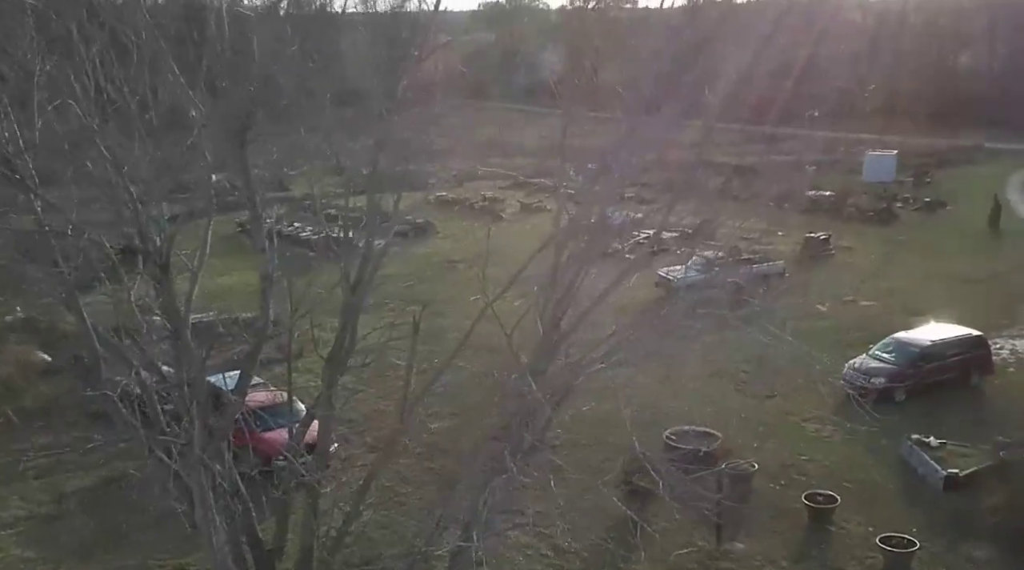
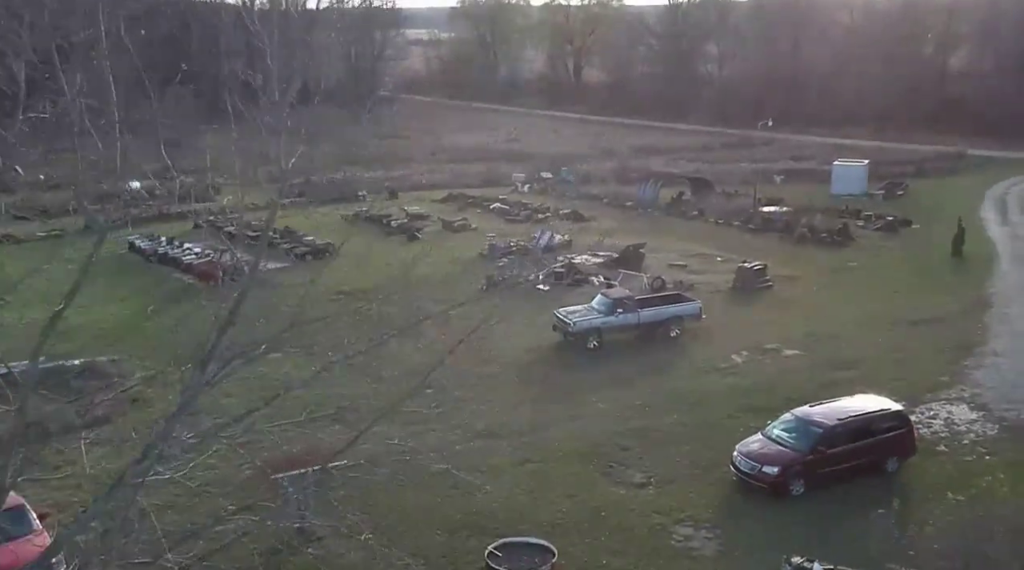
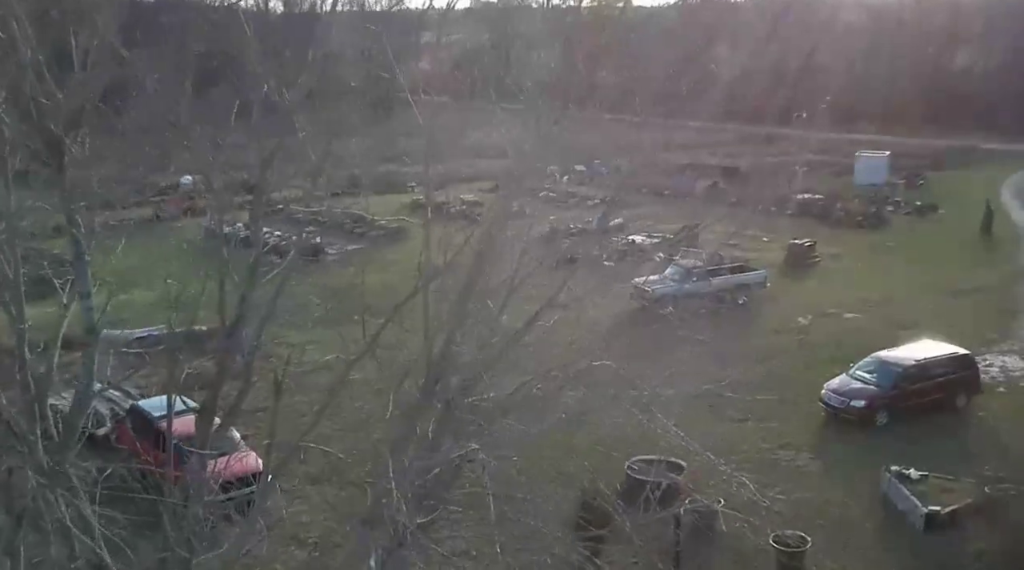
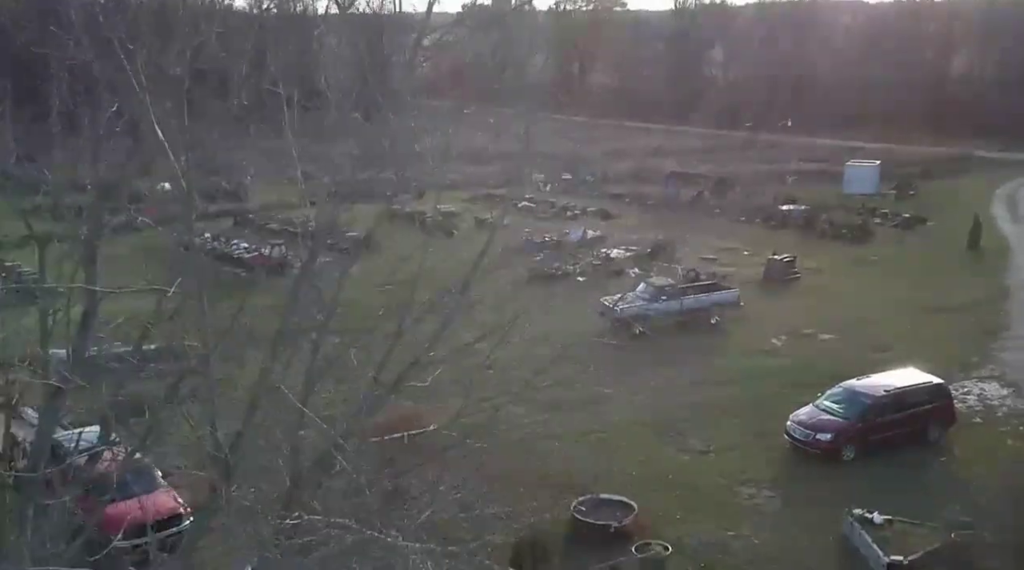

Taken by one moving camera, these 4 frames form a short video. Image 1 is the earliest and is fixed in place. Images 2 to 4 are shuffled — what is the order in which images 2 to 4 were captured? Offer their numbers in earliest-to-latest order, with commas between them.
3, 4, 2
